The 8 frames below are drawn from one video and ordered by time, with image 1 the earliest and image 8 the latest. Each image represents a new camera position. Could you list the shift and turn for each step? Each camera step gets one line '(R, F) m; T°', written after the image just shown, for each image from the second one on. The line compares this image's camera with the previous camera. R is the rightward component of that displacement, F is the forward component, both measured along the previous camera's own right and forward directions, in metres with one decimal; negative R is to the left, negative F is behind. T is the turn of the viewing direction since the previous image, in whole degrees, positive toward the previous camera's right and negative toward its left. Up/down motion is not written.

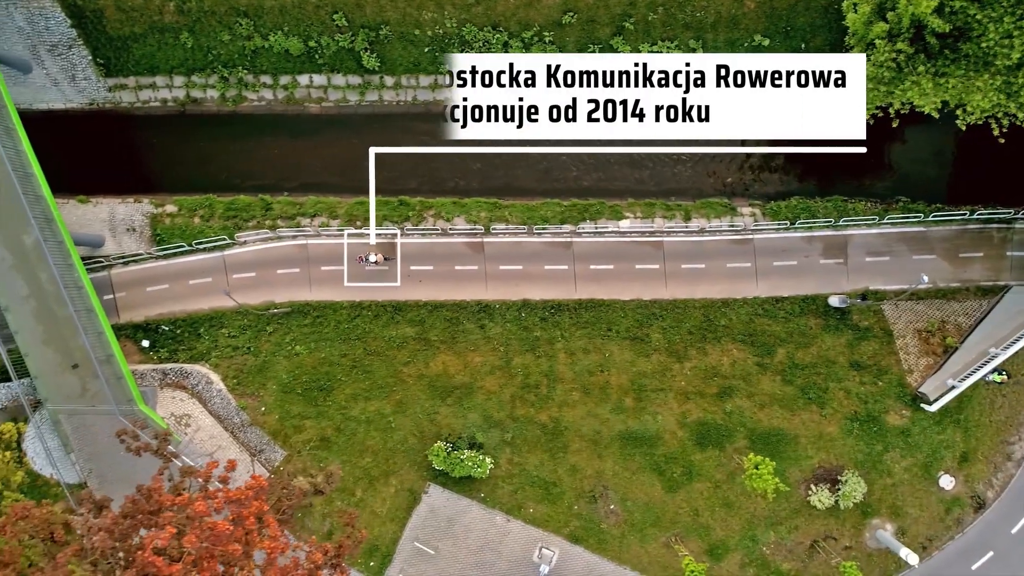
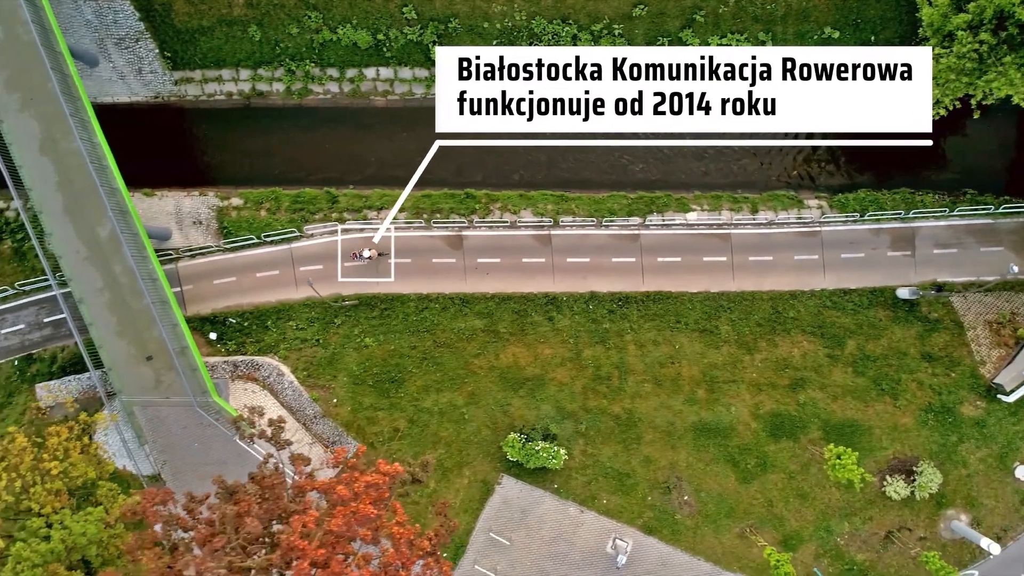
(-3.6, -0.1) m; 0°
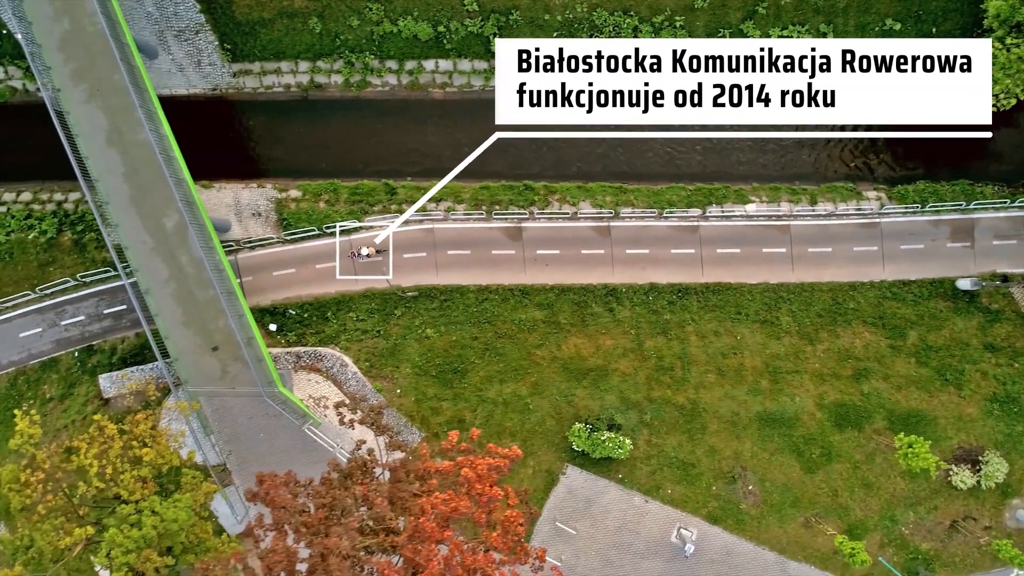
(-3.2, -0.1) m; 0°
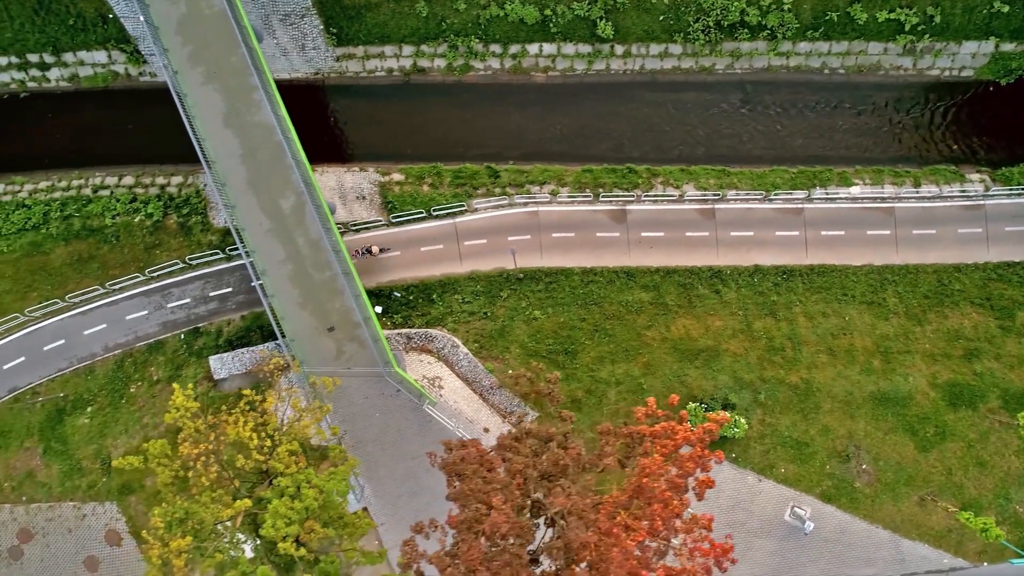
(-5.7, -0.2) m; 0°
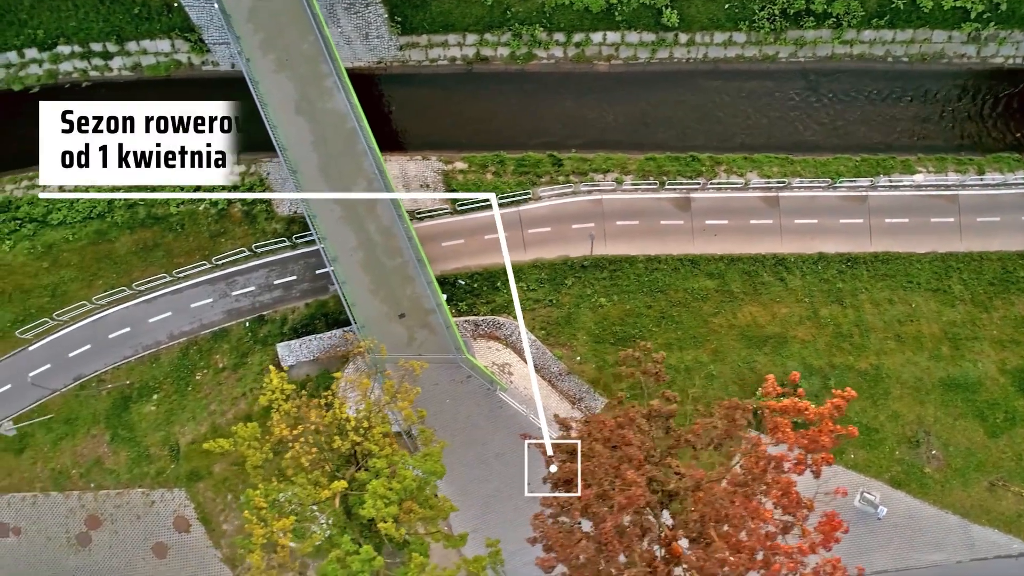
(-3.5, -0.1) m; 0°
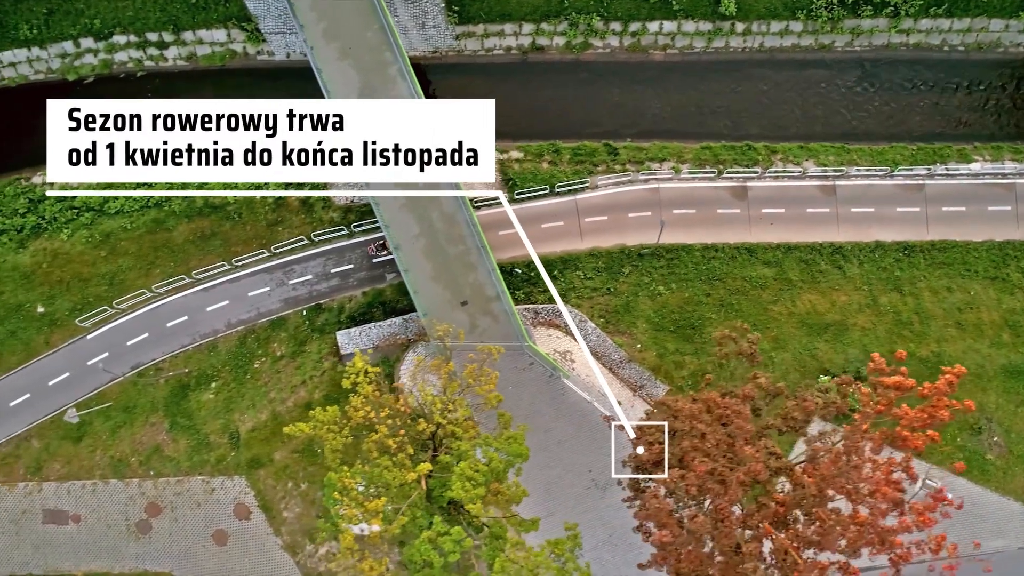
(-3.1, -0.1) m; 0°
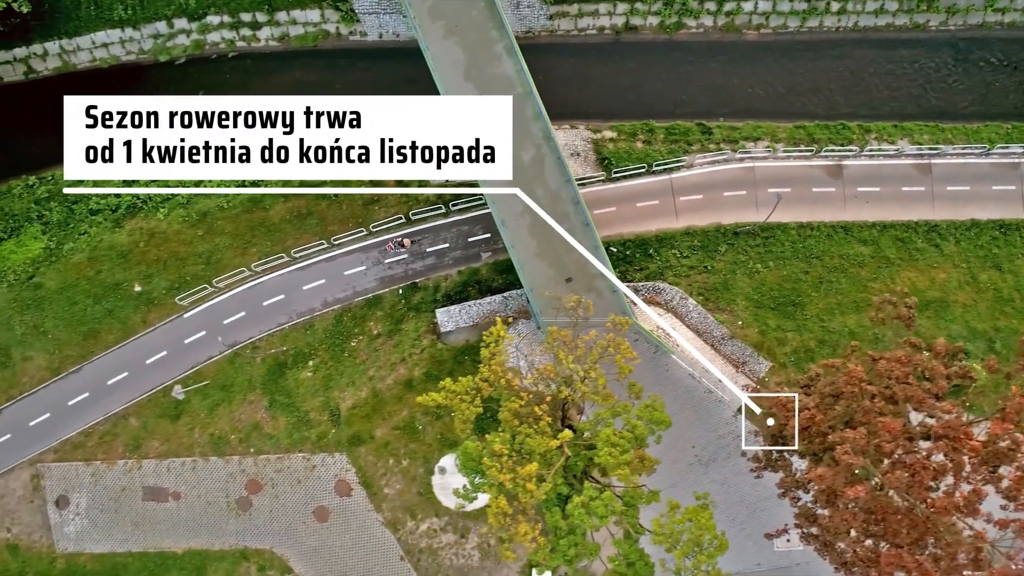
(-5.3, -0.2) m; 0°
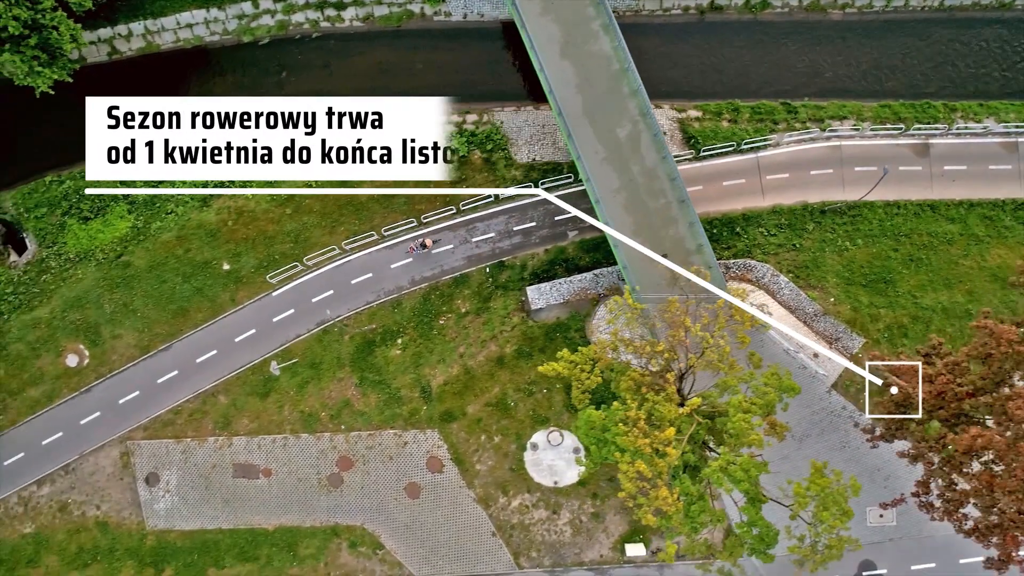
(-4.9, -0.2) m; 0°
